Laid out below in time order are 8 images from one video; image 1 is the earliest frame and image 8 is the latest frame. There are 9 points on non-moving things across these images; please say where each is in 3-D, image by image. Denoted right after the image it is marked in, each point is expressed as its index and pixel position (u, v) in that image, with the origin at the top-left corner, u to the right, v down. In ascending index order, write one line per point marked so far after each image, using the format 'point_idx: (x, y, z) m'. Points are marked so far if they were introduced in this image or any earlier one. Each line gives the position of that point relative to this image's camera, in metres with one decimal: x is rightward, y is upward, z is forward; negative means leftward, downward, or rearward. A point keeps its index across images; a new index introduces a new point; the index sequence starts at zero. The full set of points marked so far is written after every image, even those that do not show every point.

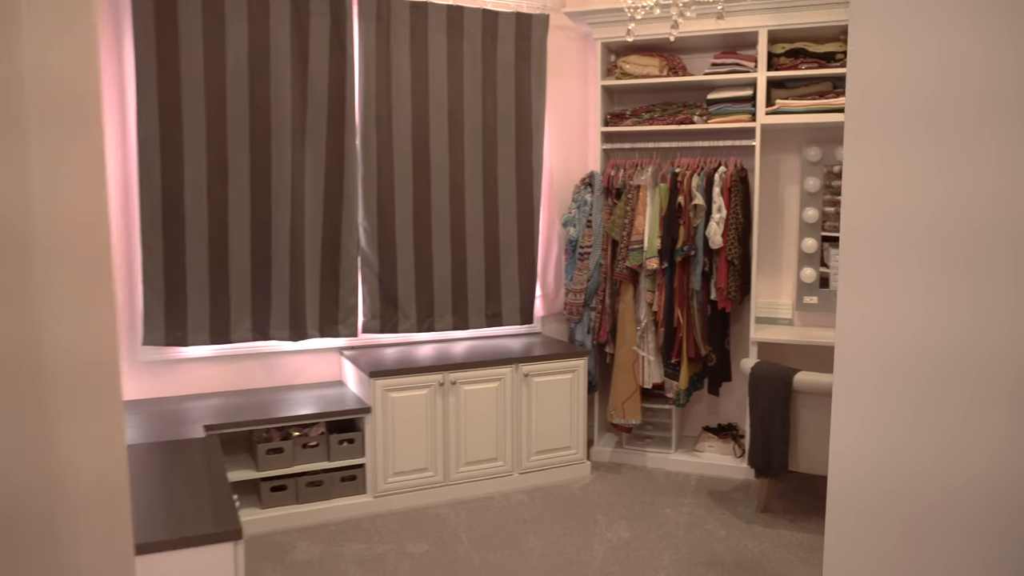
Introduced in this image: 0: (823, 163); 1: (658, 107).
0: (+1.4, +0.6, +3.4) m
1: (+0.7, +0.9, +3.5) m
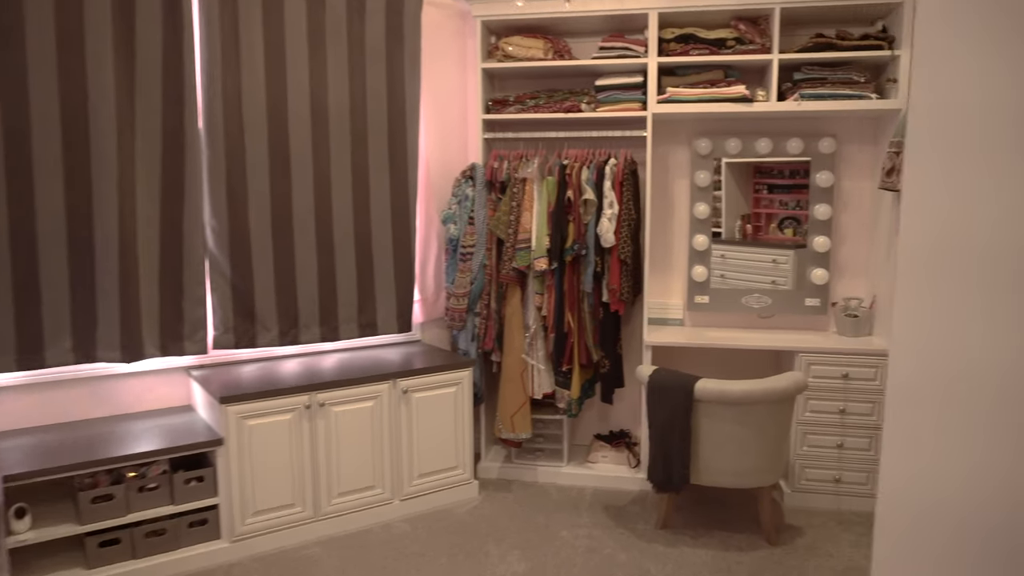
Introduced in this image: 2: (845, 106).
0: (+0.9, +0.6, +3.2) m
1: (+0.1, +0.8, +3.2) m
2: (+1.3, +0.7, +2.8) m
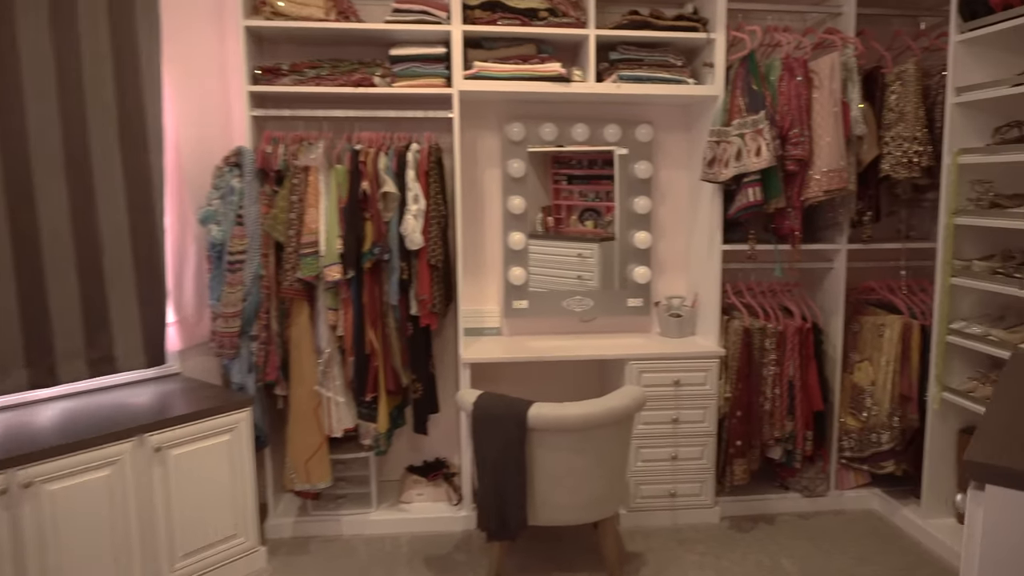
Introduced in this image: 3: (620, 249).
0: (+0.1, +0.6, +2.8) m
1: (-0.7, +0.8, +2.6) m
2: (+0.5, +0.7, +2.6) m
3: (+0.4, +0.2, +2.9) m
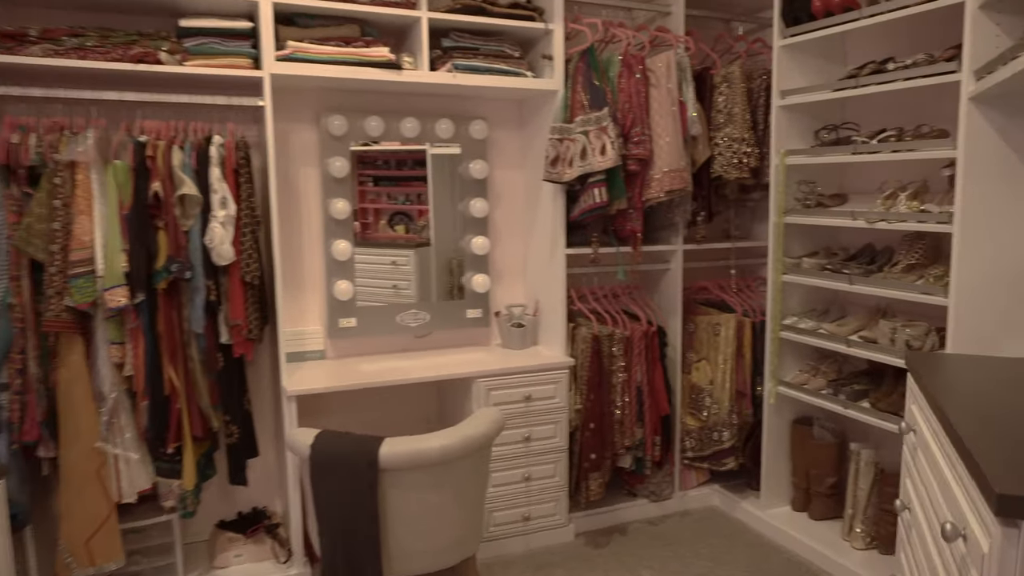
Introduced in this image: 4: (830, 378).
0: (-0.5, +0.5, +2.5) m
1: (-1.2, +0.7, +2.1) m
2: (0.0, +0.7, +2.4) m
3: (-0.2, +0.1, +2.7) m
4: (+1.1, -0.3, +2.5) m
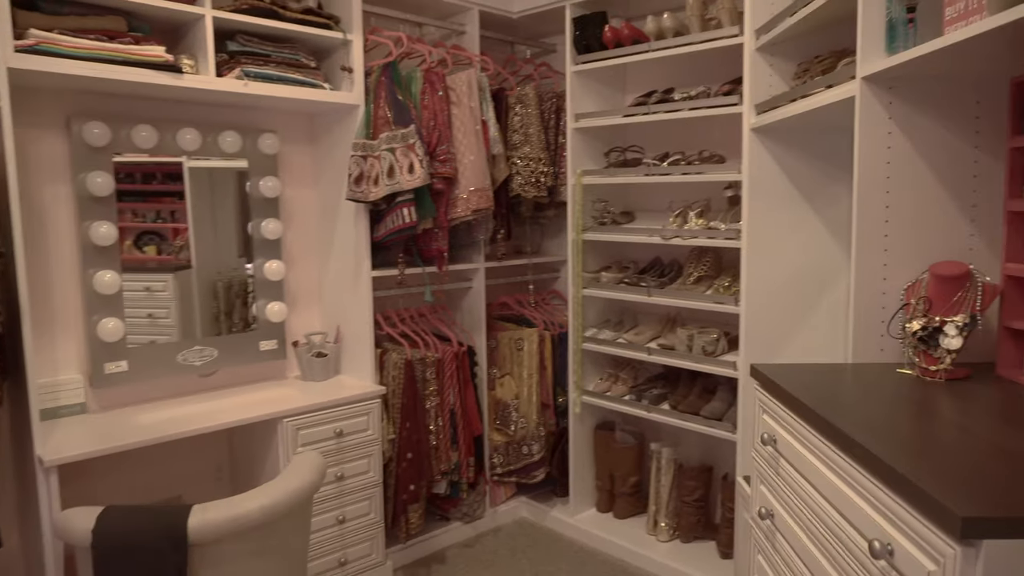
0: (-1.1, +0.4, +2.1) m
1: (-1.6, +0.6, +1.5) m
2: (-0.6, +0.6, +2.2) m
3: (-0.9, 0.0, +2.4) m
4: (+0.4, -0.4, +2.7) m
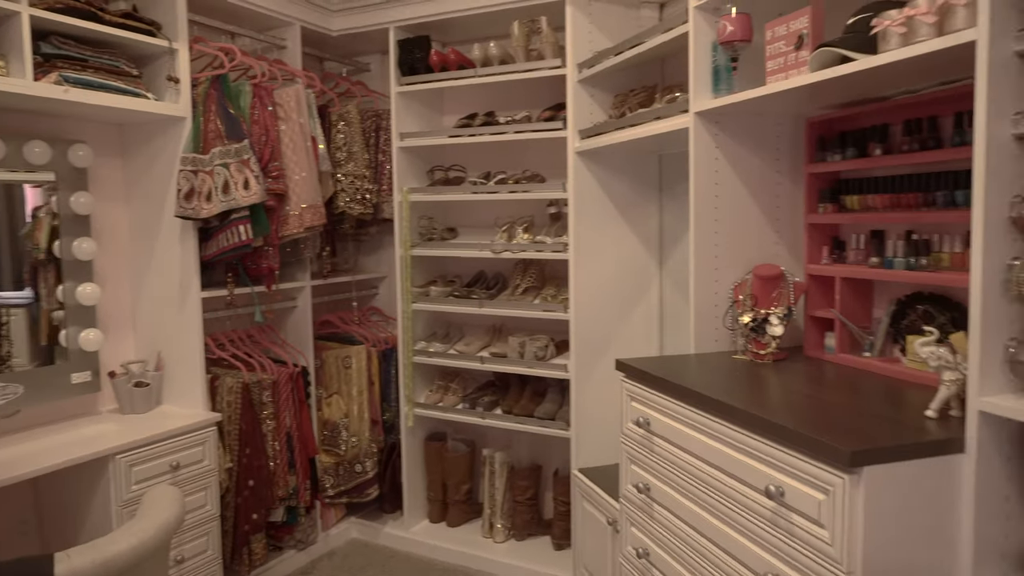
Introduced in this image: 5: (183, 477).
0: (-1.5, +0.3, +1.8) m
1: (-1.8, +0.5, +1.0) m
2: (-1.1, +0.5, +2.0) m
3: (-1.3, -0.1, +2.1) m
4: (-0.2, -0.4, +2.8) m
5: (-1.0, -0.6, +2.2) m
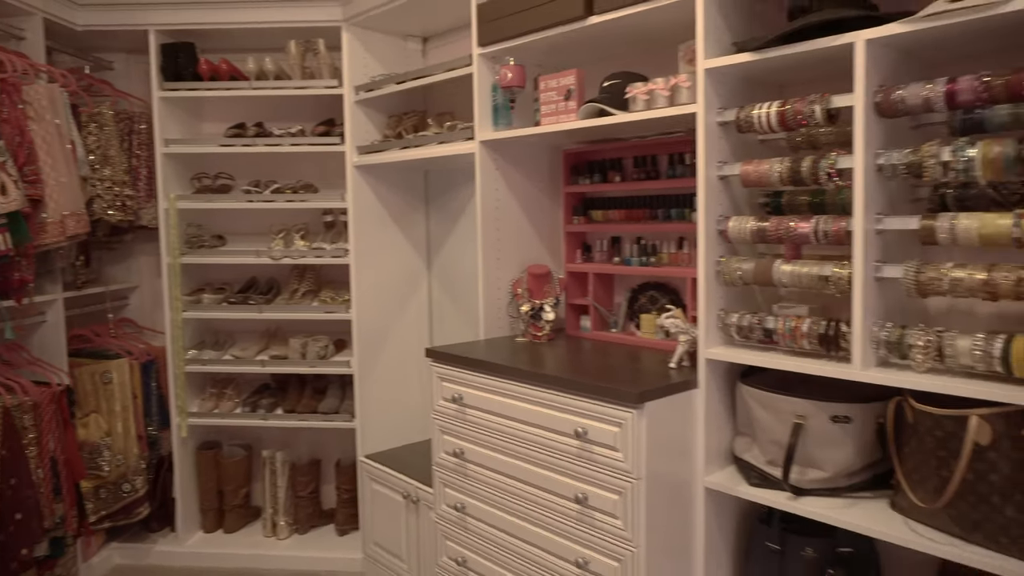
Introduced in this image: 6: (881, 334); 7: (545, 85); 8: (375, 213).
0: (-1.9, +0.3, +1.4) m
1: (-1.8, +0.5, +0.6) m
2: (-1.6, +0.5, +1.8) m
3: (-1.8, -0.1, +1.8) m
4: (-1.1, -0.4, +2.9) m
5: (-1.5, -0.6, +2.0) m
6: (+0.7, -0.1, +1.4) m
7: (+0.1, +0.5, +2.0) m
8: (-0.5, +0.3, +2.8) m
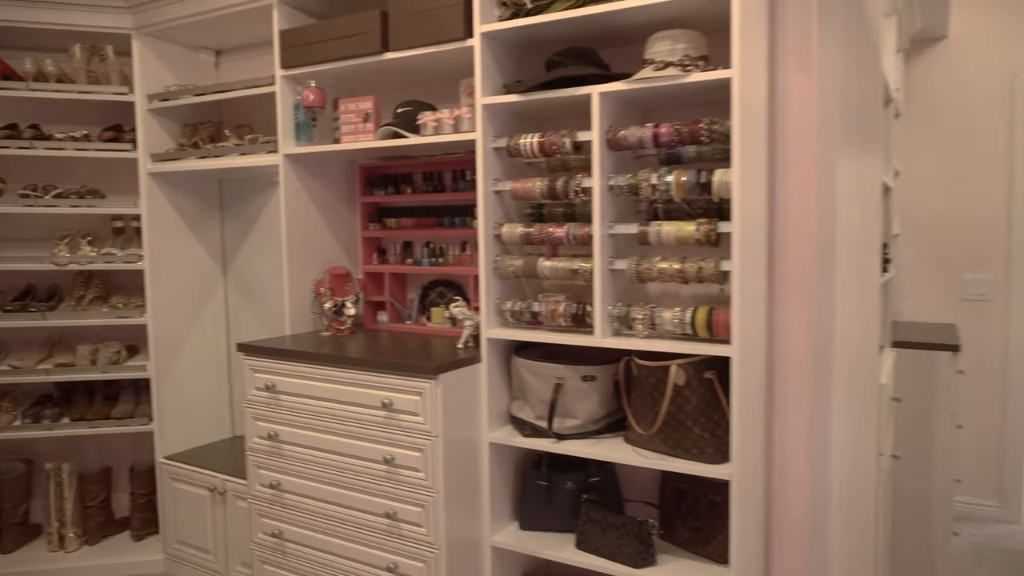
0: (-2.2, +0.2, +1.1) m
1: (-1.9, +0.5, +0.4) m
2: (-2.0, +0.4, +1.6) m
3: (-2.3, -0.1, +1.5) m
4: (-1.9, -0.5, +2.8) m
5: (-2.0, -0.6, +1.8) m
6: (+0.3, -0.1, +1.9) m
7: (-0.5, +0.6, +2.3) m
8: (-1.3, +0.3, +2.8) m
